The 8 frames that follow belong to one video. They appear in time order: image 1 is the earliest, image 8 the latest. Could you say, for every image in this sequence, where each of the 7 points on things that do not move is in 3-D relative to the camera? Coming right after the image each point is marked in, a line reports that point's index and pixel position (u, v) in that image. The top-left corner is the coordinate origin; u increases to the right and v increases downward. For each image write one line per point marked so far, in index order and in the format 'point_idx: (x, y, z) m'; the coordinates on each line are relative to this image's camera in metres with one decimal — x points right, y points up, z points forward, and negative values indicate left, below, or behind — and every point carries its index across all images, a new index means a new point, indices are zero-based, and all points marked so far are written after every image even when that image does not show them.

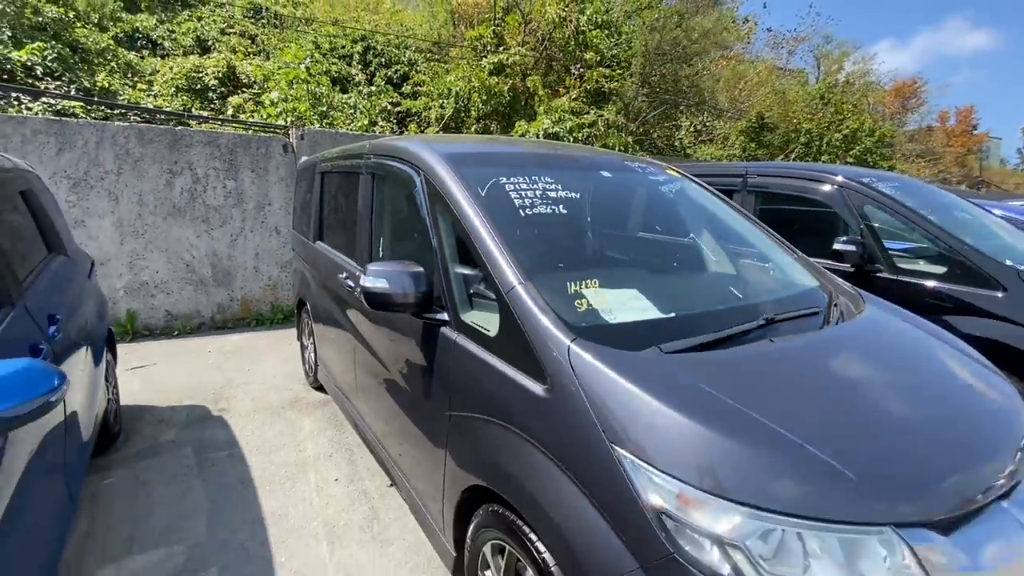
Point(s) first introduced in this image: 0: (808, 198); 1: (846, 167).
0: (+2.5, +0.8, +4.1) m
1: (+2.9, +1.0, +4.2) m
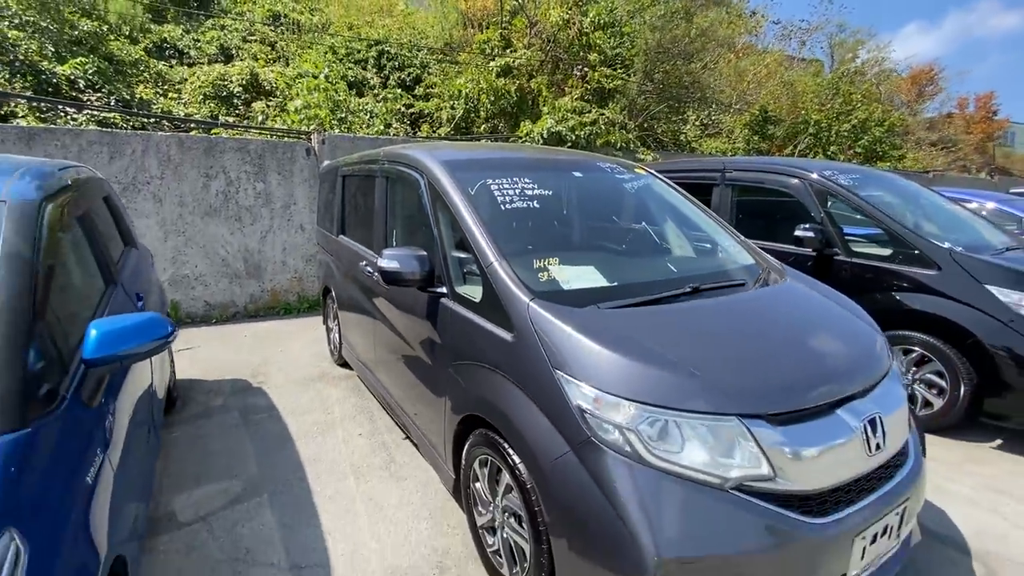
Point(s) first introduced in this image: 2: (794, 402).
0: (+2.4, +0.9, +4.6) m
1: (+2.9, +1.2, +4.6) m
2: (+0.9, -0.4, +1.7) m
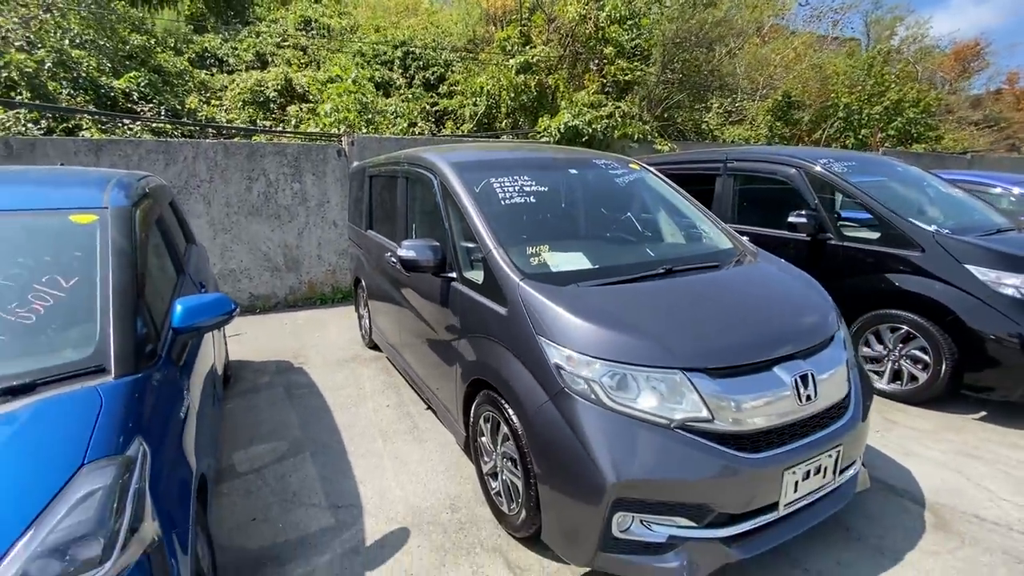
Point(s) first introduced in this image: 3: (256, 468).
0: (+2.5, +1.1, +4.8) m
1: (+3.0, +1.3, +4.8) m
2: (+0.9, -0.3, +2.0) m
3: (-1.6, -1.2, +3.2) m
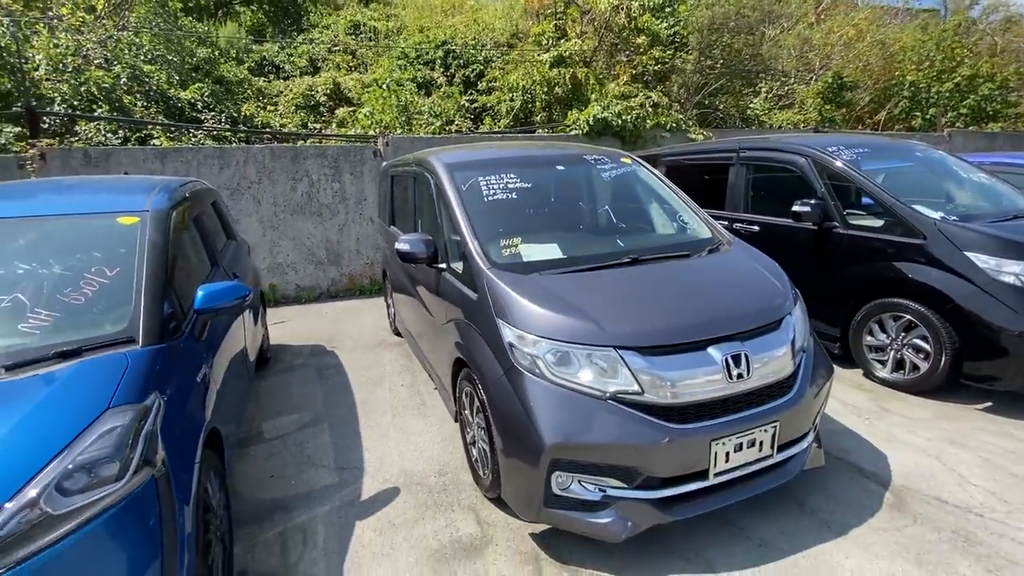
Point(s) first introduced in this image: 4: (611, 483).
0: (+2.6, +1.2, +4.8) m
1: (+3.1, +1.4, +4.8) m
2: (+0.7, -0.2, +2.2) m
3: (-1.7, -1.1, +3.6) m
4: (+0.4, -0.8, +2.1) m
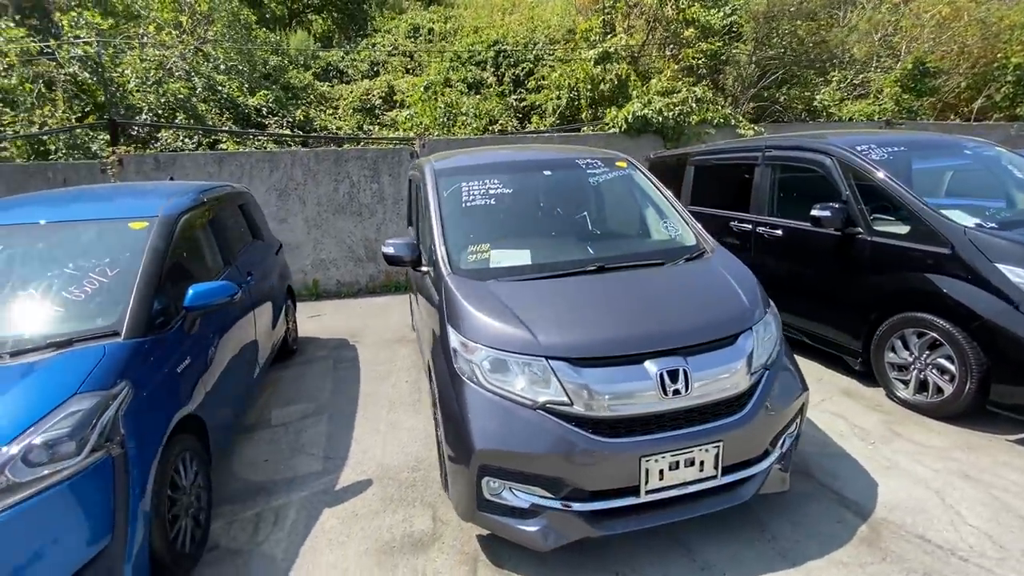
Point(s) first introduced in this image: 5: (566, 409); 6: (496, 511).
0: (+2.7, +1.1, +4.4) m
1: (+3.1, +1.3, +4.4) m
2: (+0.4, -0.3, +2.2) m
3: (-1.8, -1.1, +3.9) m
4: (+0.1, -0.9, +2.1) m
5: (+0.2, -0.5, +2.1) m
6: (-0.1, -1.0, +2.2) m
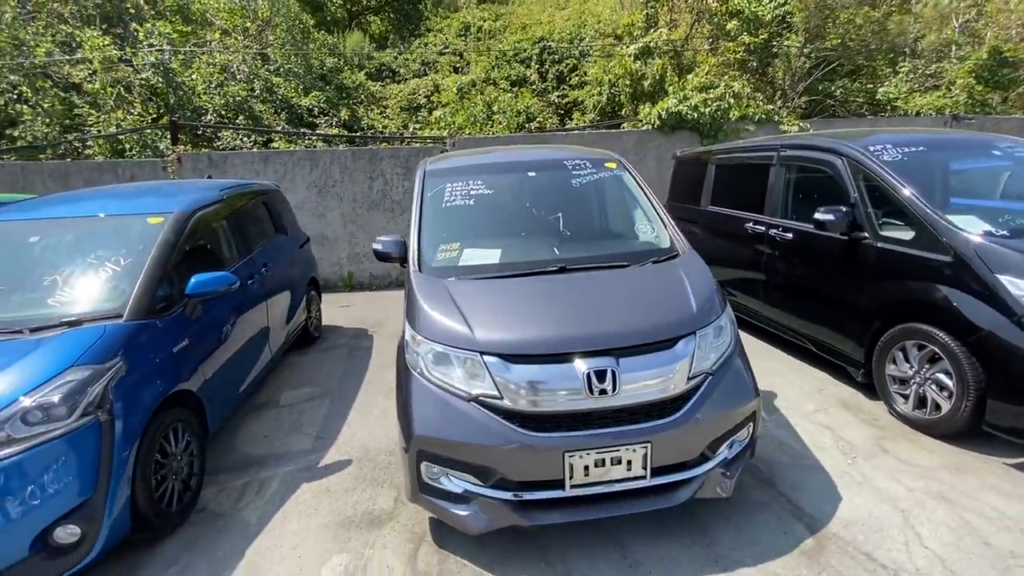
0: (+2.7, +1.0, +4.2) m
1: (+3.1, +1.3, +4.2) m
2: (+0.1, -0.3, +2.3) m
3: (-1.9, -1.0, +4.2) m
4: (-0.2, -0.9, +2.3) m
5: (-0.1, -0.5, +2.2) m
6: (-0.4, -1.0, +2.4) m
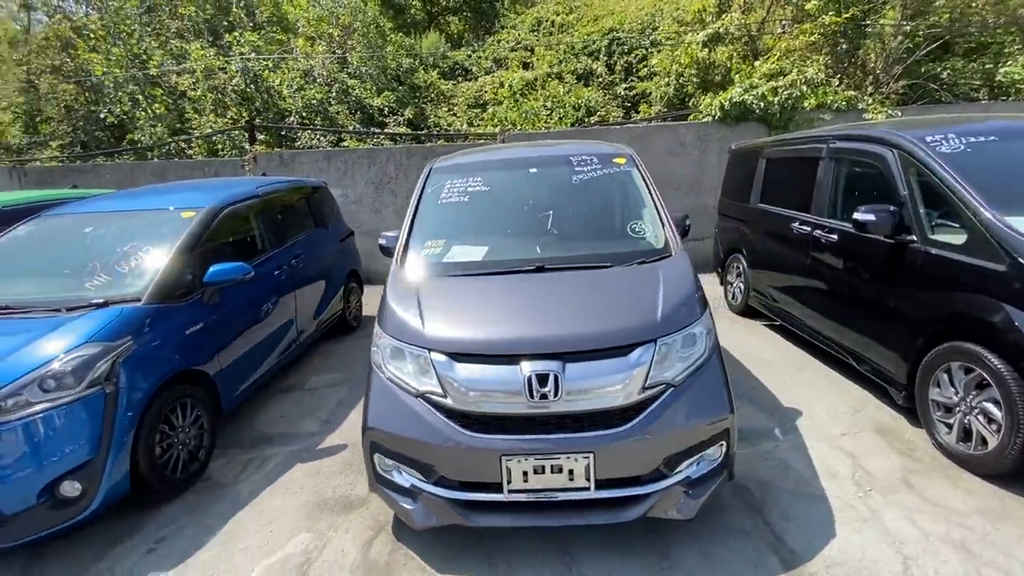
0: (+2.8, +1.0, +3.8) m
1: (+3.2, +1.2, +3.6) m
2: (-0.1, -0.3, +2.2) m
3: (-1.8, -0.9, +4.5) m
4: (-0.4, -0.9, +2.3) m
5: (-0.3, -0.5, +2.2) m
6: (-0.6, -1.0, +2.4) m
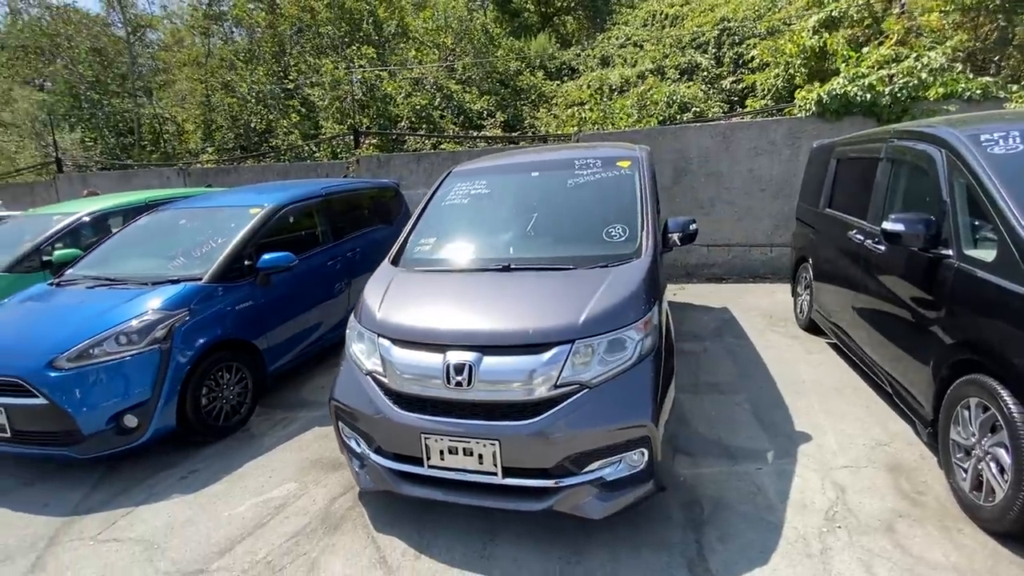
0: (+2.8, +0.8, +3.3) m
1: (+3.2, +1.0, +3.0) m
2: (-0.5, -0.2, +2.5) m
3: (-1.6, -0.8, +5.1) m
4: (-0.8, -0.8, +2.6) m
5: (-0.7, -0.5, +2.5) m
6: (-0.9, -0.9, +2.8) m
